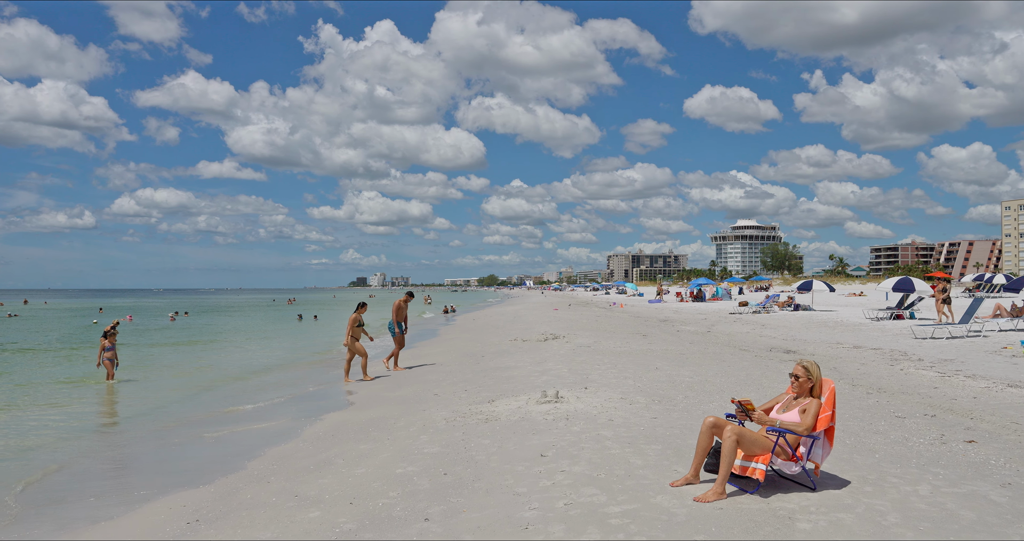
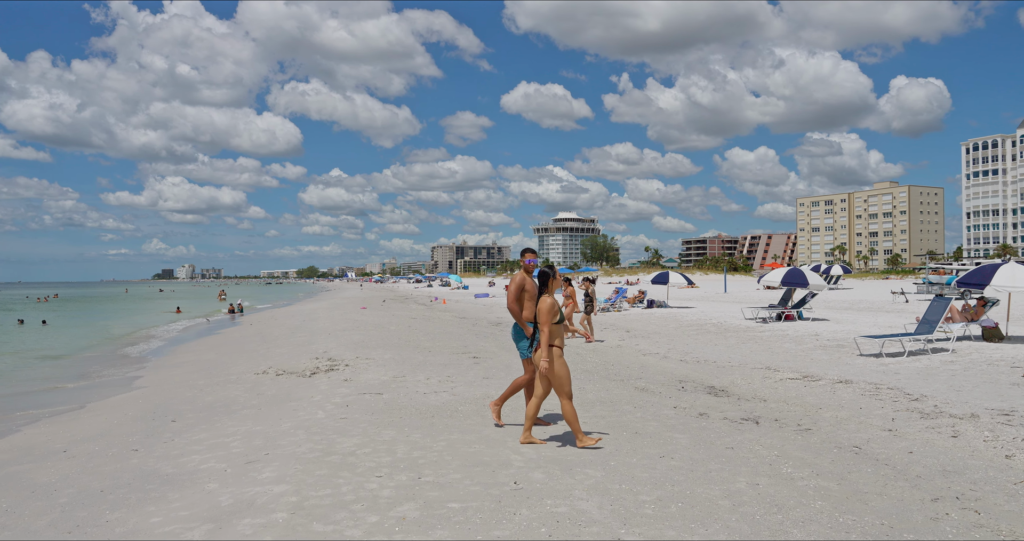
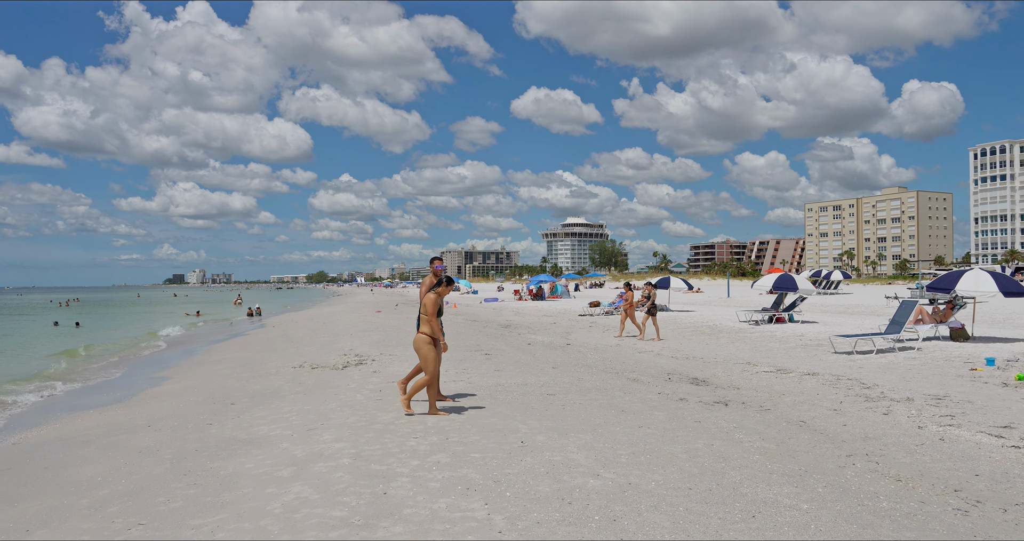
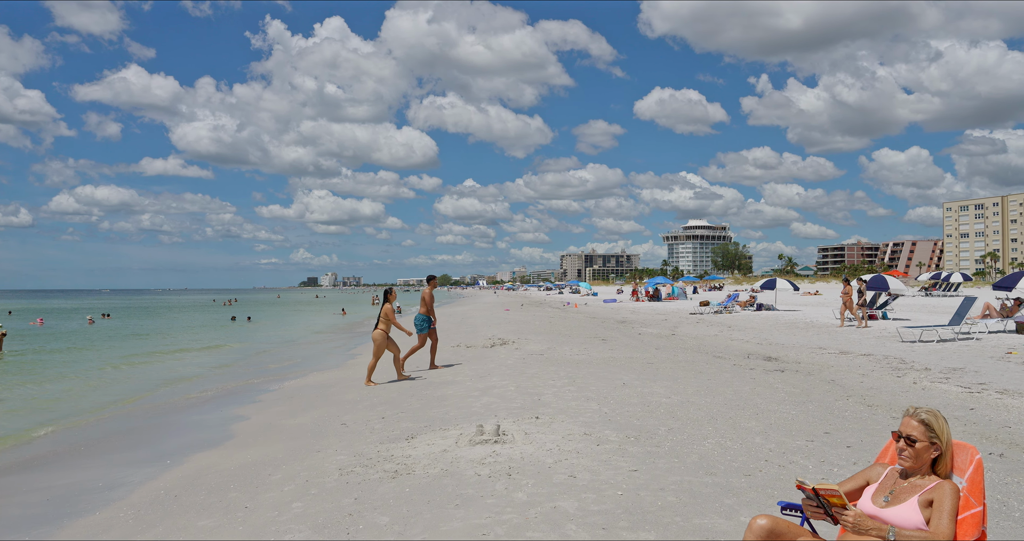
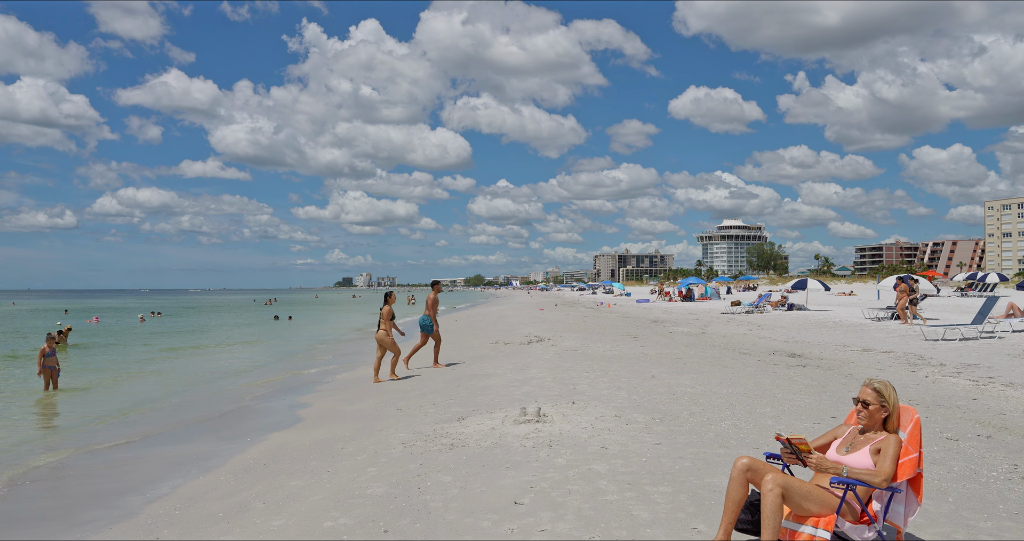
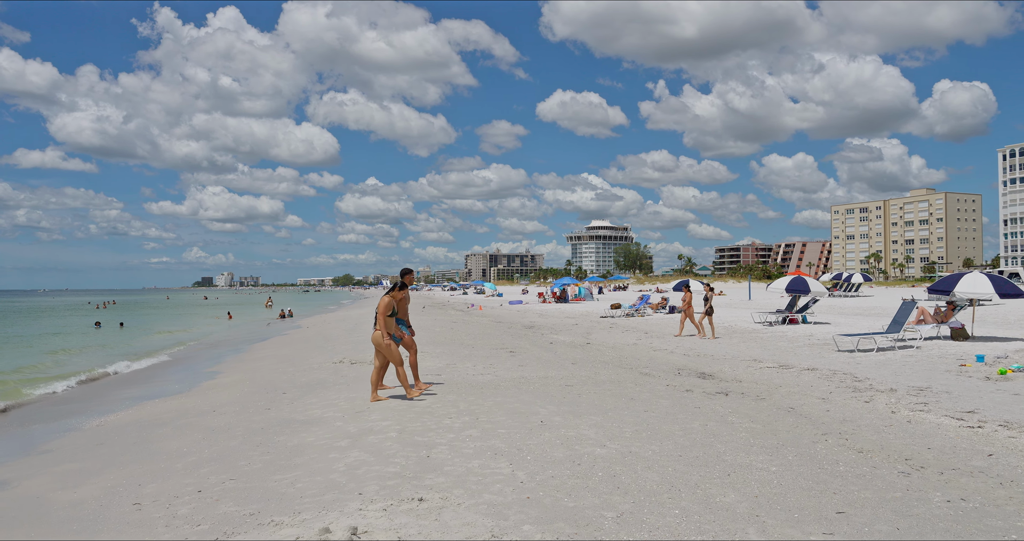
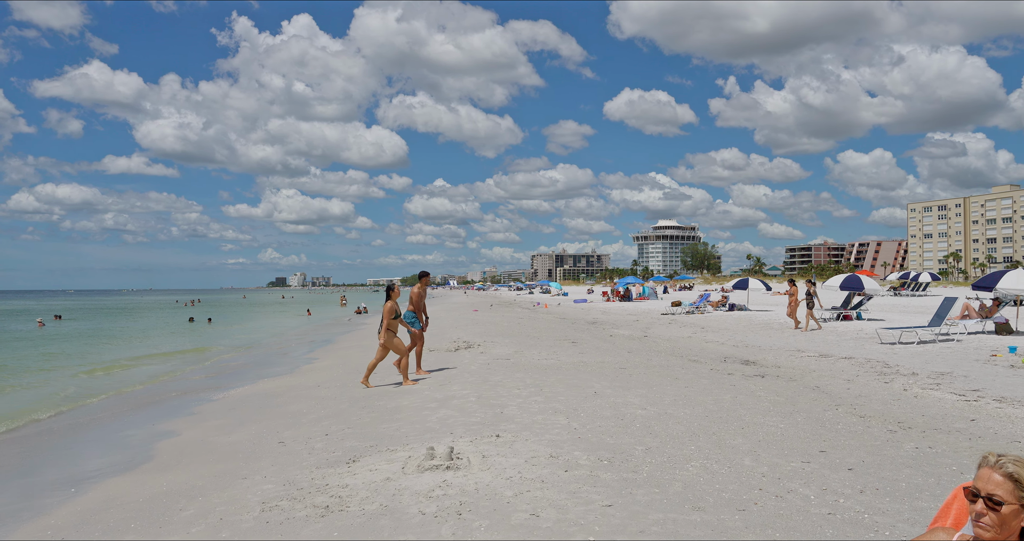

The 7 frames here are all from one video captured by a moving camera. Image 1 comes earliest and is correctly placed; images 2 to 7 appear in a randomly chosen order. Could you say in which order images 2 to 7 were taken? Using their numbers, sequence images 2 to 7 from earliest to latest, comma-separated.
5, 4, 7, 6, 3, 2
